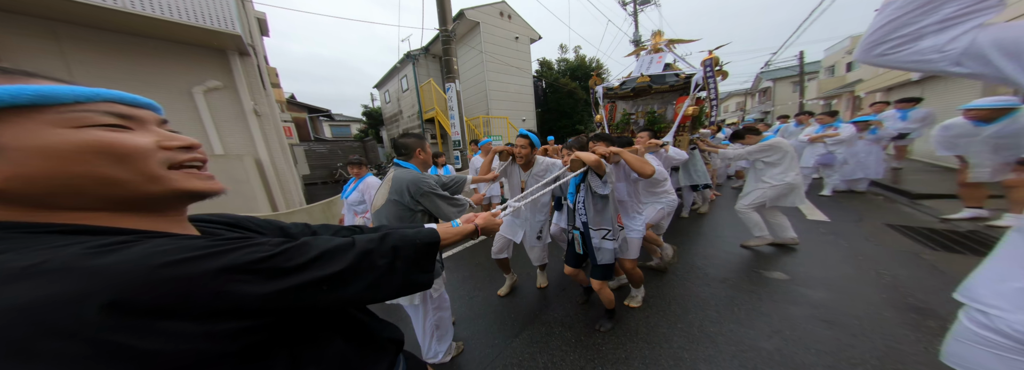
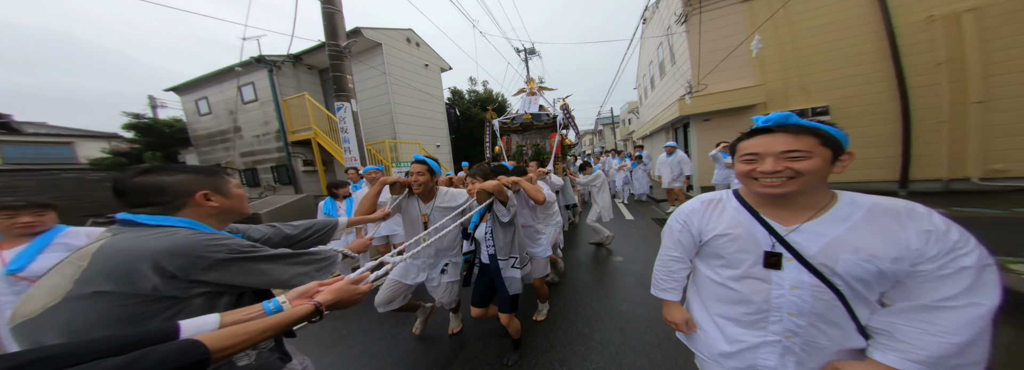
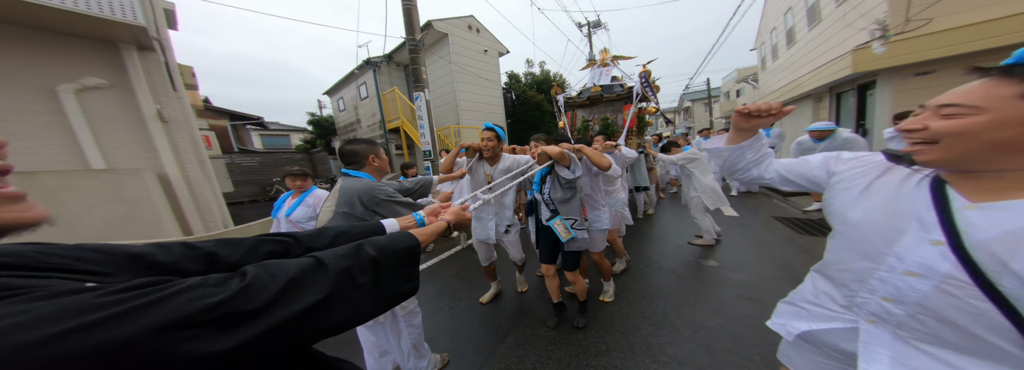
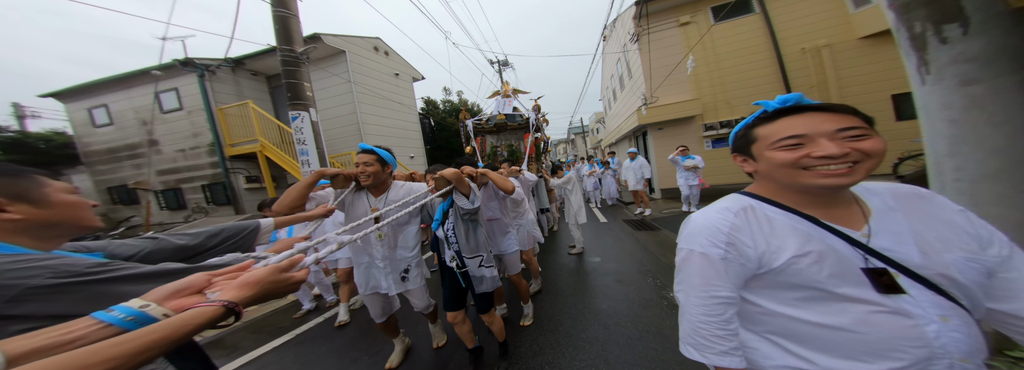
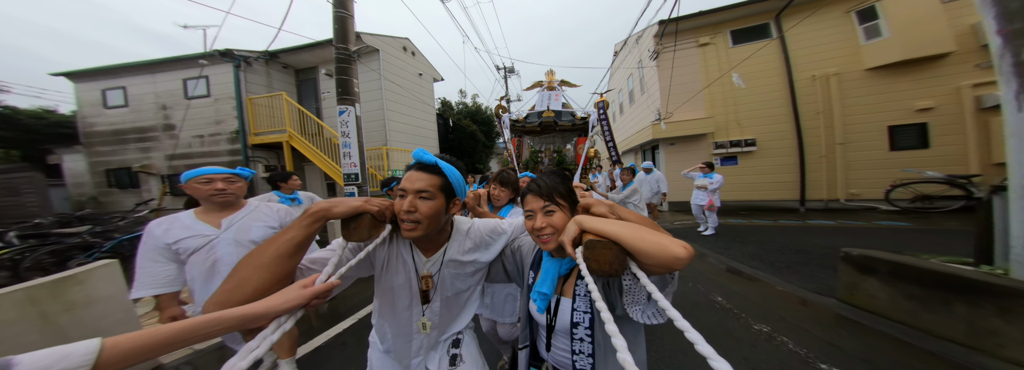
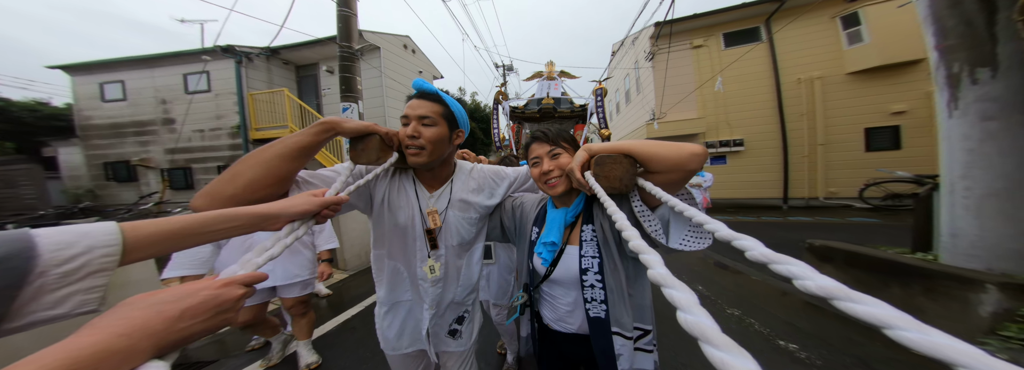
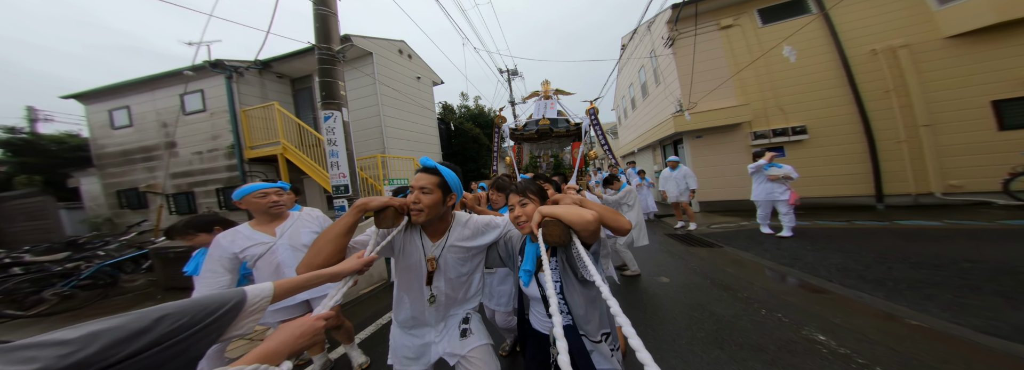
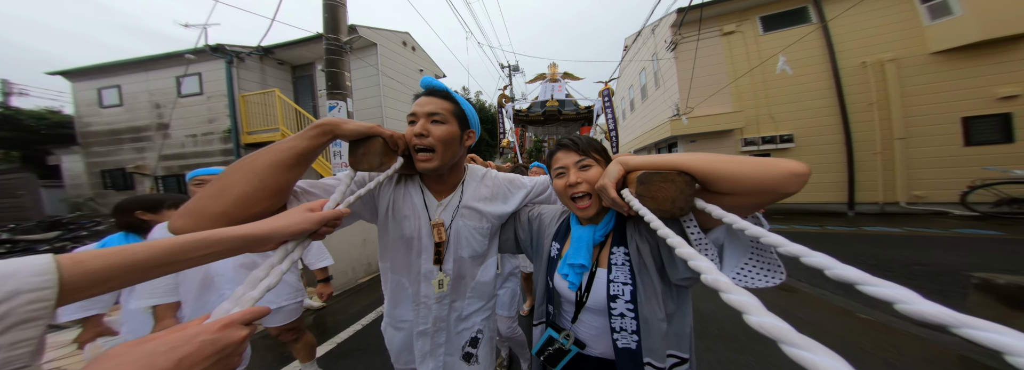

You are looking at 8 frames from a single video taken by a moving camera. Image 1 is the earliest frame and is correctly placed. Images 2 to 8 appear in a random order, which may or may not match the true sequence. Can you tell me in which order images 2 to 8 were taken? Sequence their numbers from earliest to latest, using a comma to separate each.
3, 2, 4, 7, 8, 5, 6
